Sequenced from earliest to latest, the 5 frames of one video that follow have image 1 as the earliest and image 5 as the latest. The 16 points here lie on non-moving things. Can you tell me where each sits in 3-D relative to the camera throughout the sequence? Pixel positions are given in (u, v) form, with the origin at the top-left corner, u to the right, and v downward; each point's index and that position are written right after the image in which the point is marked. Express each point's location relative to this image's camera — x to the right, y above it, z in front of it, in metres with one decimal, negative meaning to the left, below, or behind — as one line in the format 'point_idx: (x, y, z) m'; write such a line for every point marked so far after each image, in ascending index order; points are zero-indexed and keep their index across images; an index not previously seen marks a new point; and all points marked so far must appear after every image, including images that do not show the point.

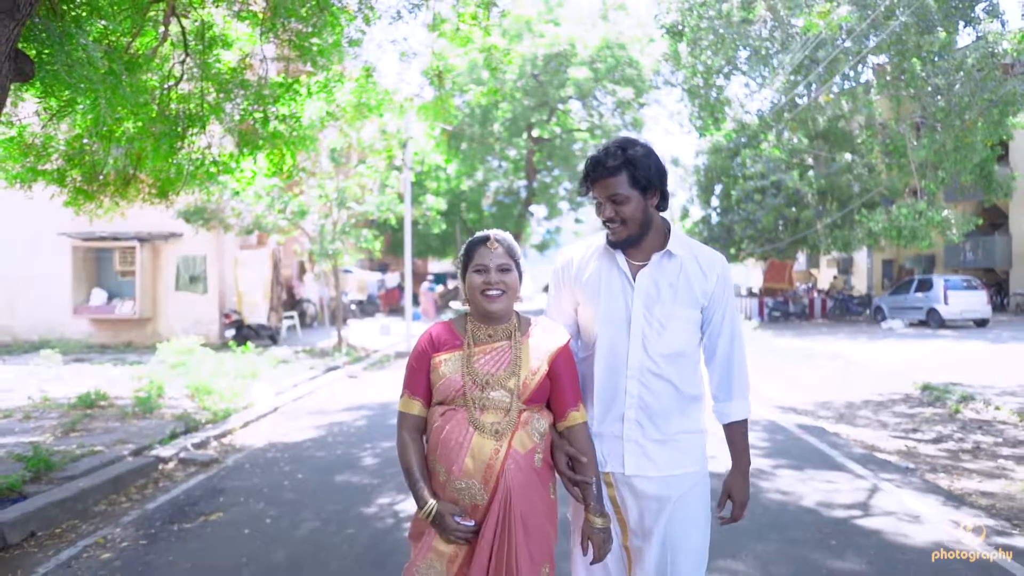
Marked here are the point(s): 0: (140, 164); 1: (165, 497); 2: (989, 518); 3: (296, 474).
0: (-3.8, +1.3, +8.8) m
1: (-2.4, -1.5, +6.1) m
2: (+2.9, -1.4, +5.4) m
3: (-1.6, -1.4, +6.6) m
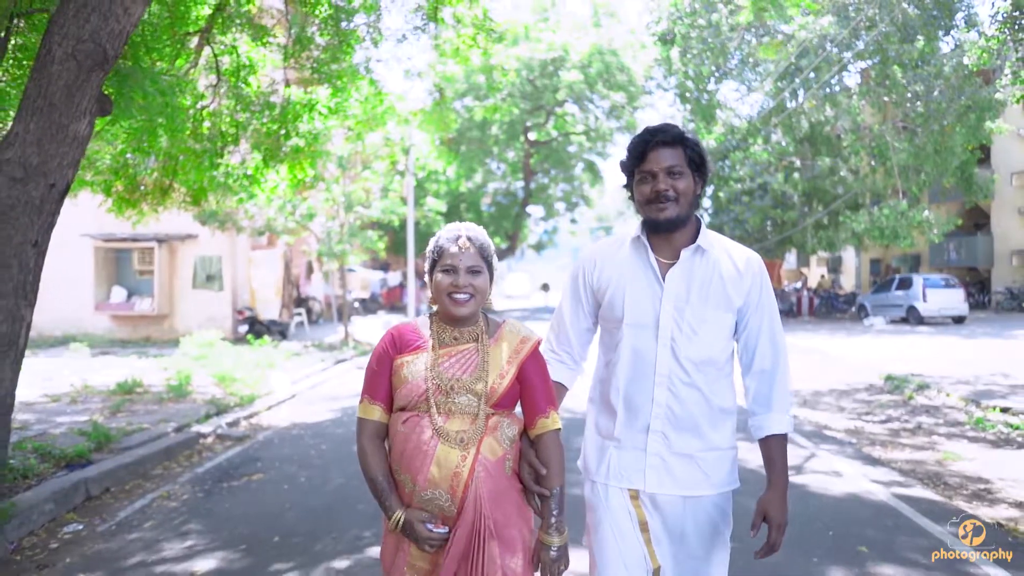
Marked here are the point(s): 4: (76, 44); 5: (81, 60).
0: (-3.8, +1.3, +9.9) m
1: (-2.5, -1.4, +7.1) m
2: (+2.9, -1.4, +6.4) m
3: (-1.7, -1.4, +7.7) m
4: (-2.7, +1.5, +5.3) m
5: (-2.6, +1.4, +5.3) m
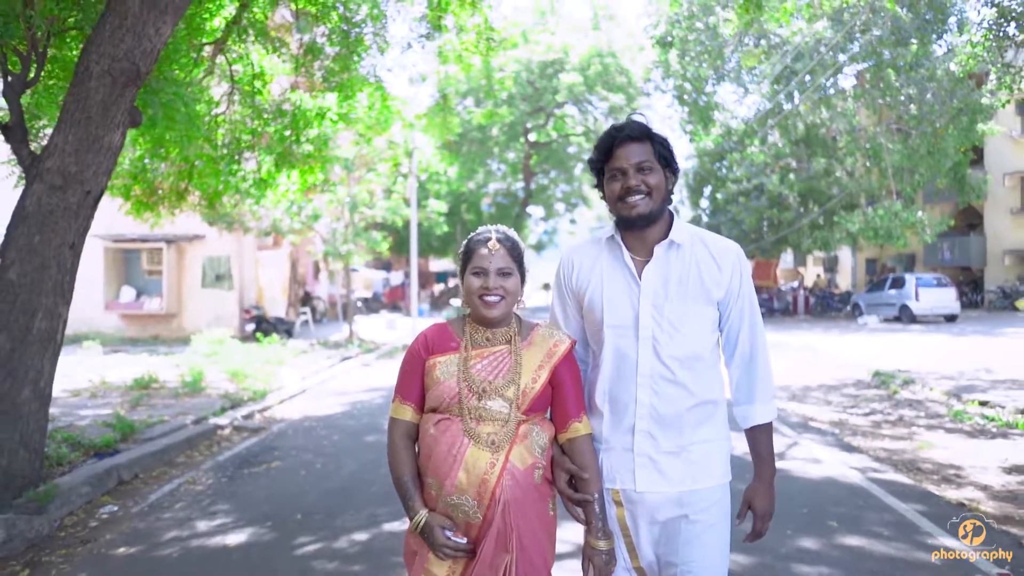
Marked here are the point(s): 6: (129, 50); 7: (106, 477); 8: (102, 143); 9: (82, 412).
0: (-3.8, +1.3, +10.3) m
1: (-2.5, -1.4, +7.6) m
2: (+2.9, -1.4, +6.9) m
3: (-1.7, -1.4, +8.1) m
4: (-2.6, +1.5, +5.7) m
5: (-2.6, +1.4, +5.8) m
6: (-2.5, +1.6, +5.8) m
7: (-3.0, -1.4, +6.3) m
8: (-2.8, +1.0, +5.9) m
9: (-4.5, -1.3, +9.0) m
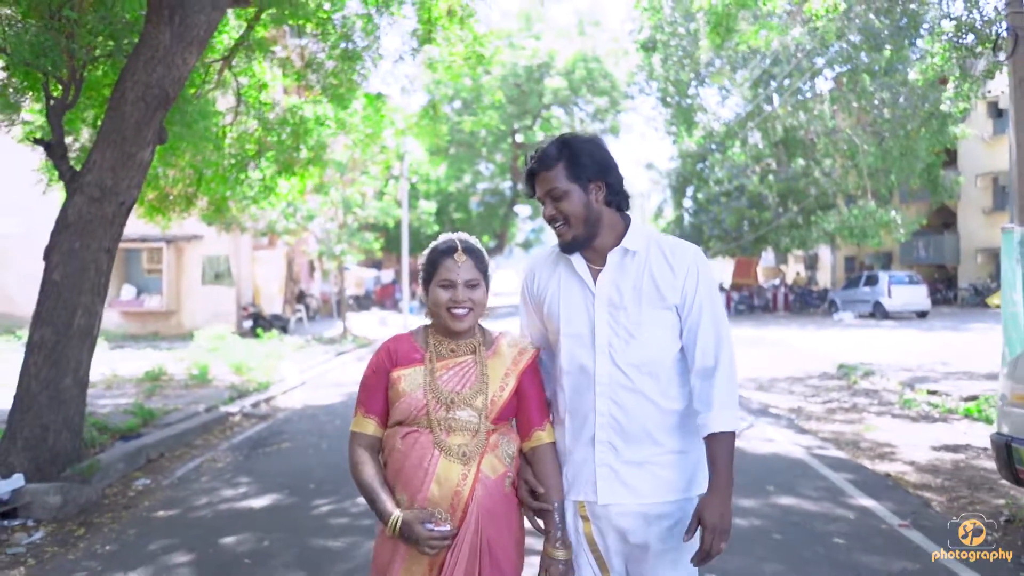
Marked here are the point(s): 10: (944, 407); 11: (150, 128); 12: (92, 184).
0: (-4.0, +1.3, +11.1) m
1: (-2.6, -1.4, +8.4) m
2: (+2.8, -1.4, +7.8) m
3: (-1.8, -1.4, +8.9) m
4: (-2.8, +1.5, +6.5) m
5: (-2.7, +1.4, +6.5) m
6: (-2.7, +1.6, +6.5) m
7: (-3.1, -1.4, +7.1) m
8: (-2.9, +1.0, +6.6) m
9: (-4.6, -1.3, +9.8) m
10: (+5.0, -1.4, +10.1) m
11: (-2.8, +1.2, +6.6) m
12: (-3.2, +0.8, +6.6) m
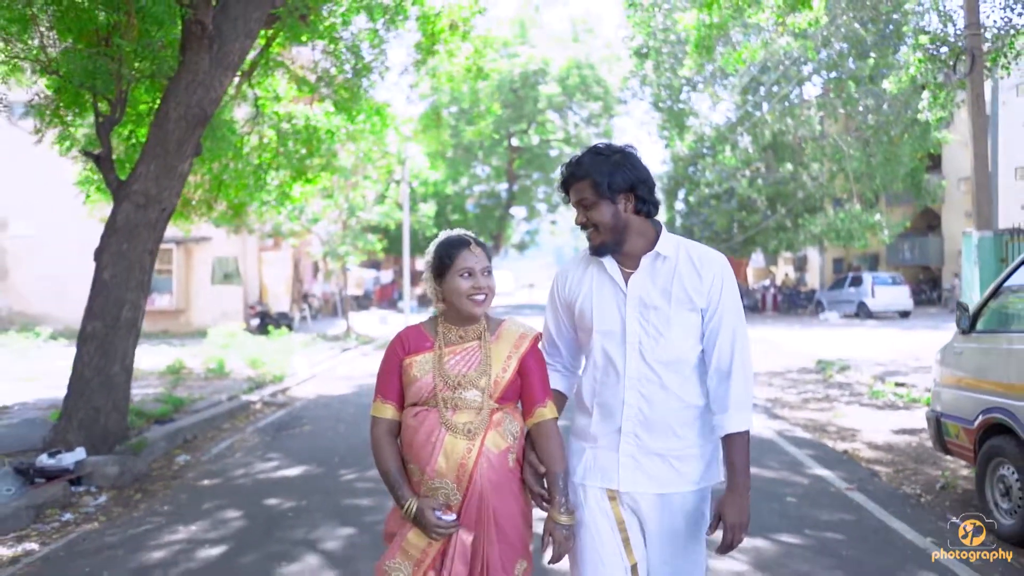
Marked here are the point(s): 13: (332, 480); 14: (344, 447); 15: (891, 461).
0: (-4.0, +1.3, +11.9) m
1: (-2.6, -1.4, +9.2) m
2: (+2.8, -1.4, +8.6) m
3: (-1.8, -1.4, +9.7) m
4: (-2.8, +1.5, +7.3) m
5: (-2.7, +1.4, +7.4) m
6: (-2.7, +1.6, +7.4) m
7: (-3.1, -1.4, +7.9) m
8: (-2.9, +1.0, +7.5) m
9: (-4.6, -1.3, +10.6) m
10: (+5.0, -1.4, +11.0) m
11: (-2.8, +1.2, +7.5) m
12: (-3.2, +0.8, +7.4) m
13: (-1.3, -1.4, +6.2) m
14: (-1.4, -1.4, +7.5) m
15: (+3.1, -1.4, +7.1) m
